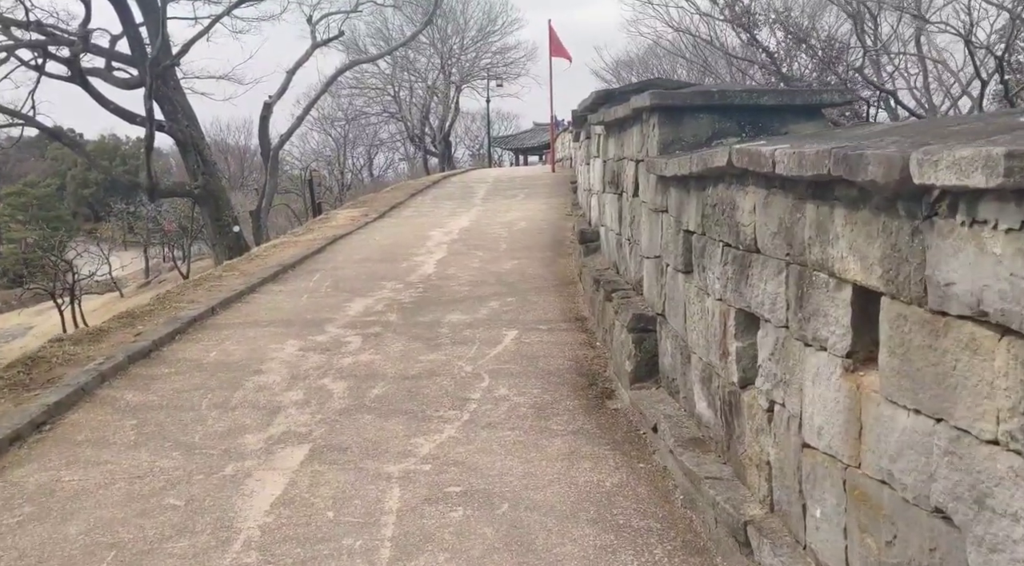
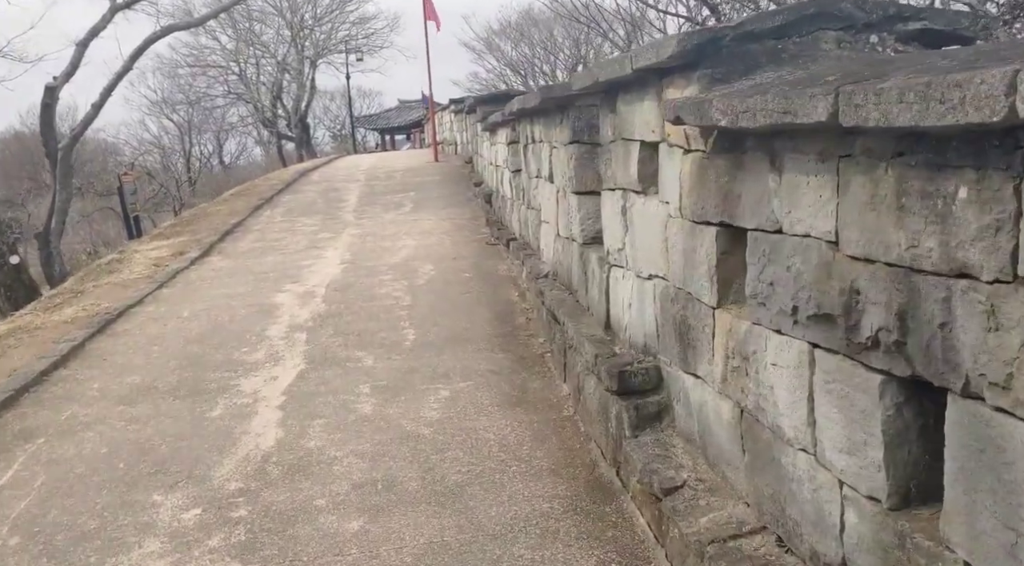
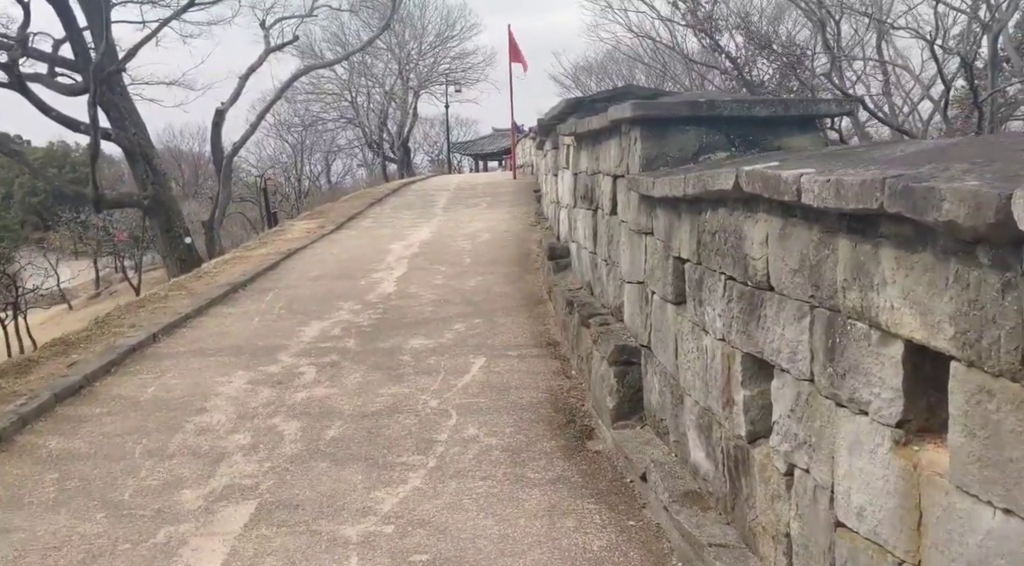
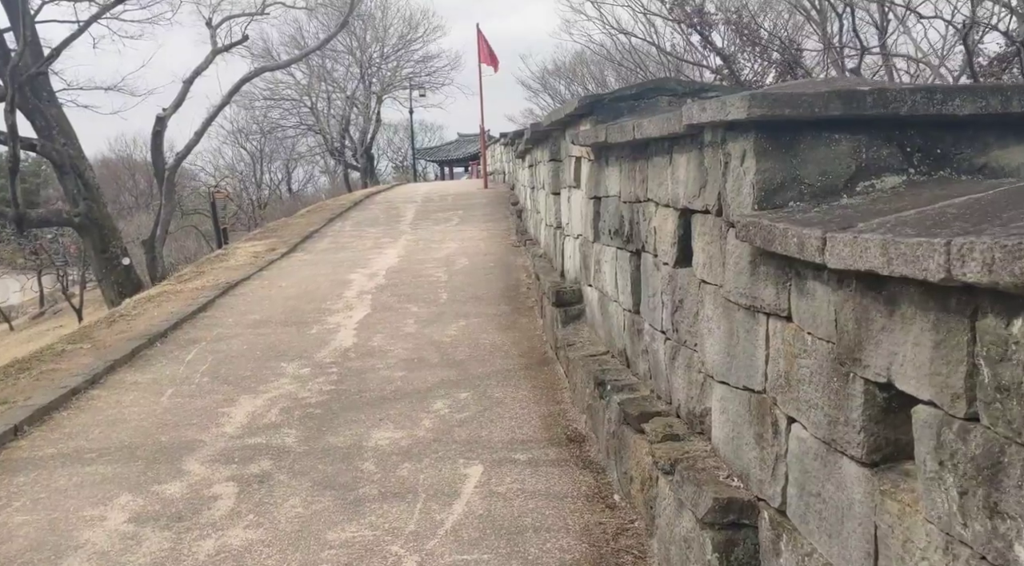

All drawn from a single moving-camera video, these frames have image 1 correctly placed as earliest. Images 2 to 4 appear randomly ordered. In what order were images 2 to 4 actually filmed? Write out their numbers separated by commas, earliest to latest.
3, 4, 2
